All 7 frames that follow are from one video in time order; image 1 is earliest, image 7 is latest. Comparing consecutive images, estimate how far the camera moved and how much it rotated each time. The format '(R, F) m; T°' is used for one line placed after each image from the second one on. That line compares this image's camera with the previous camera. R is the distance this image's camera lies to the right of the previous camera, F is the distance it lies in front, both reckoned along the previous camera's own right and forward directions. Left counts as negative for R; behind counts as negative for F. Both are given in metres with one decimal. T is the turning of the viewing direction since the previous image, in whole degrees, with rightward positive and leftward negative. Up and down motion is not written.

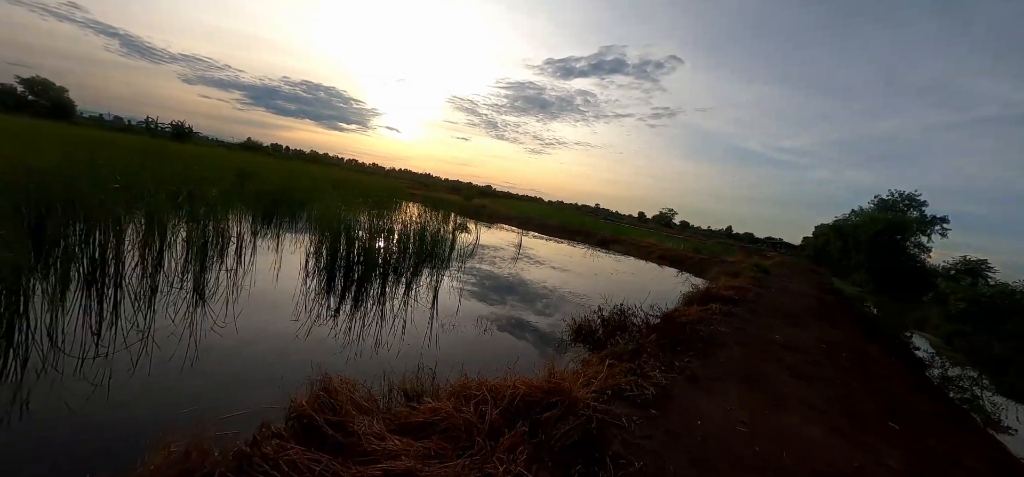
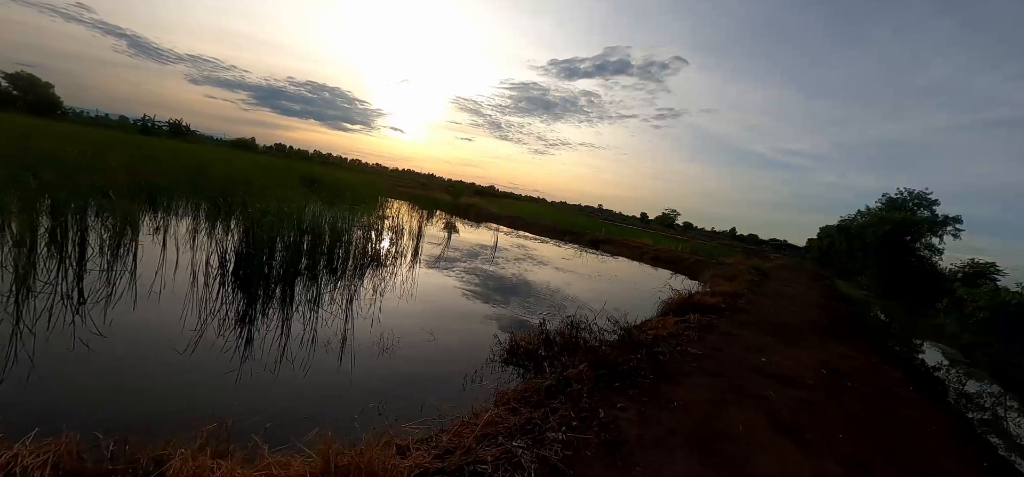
(+0.9, +1.1) m; 0°
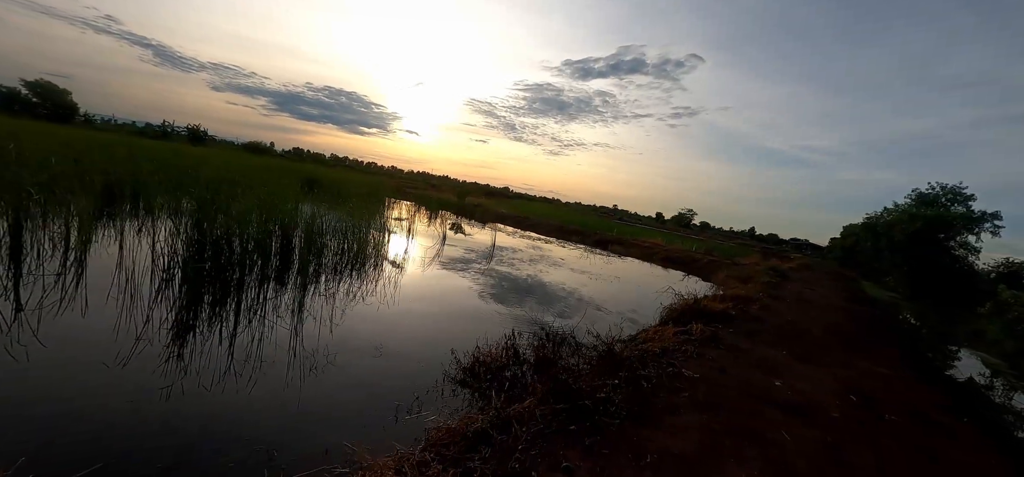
(+0.5, +0.7) m; -2°
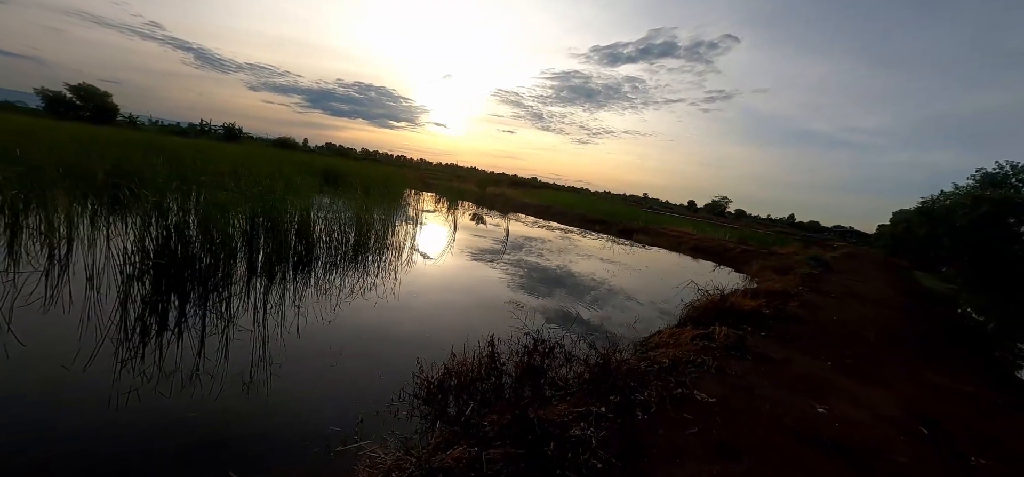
(+0.4, +0.6) m; -4°
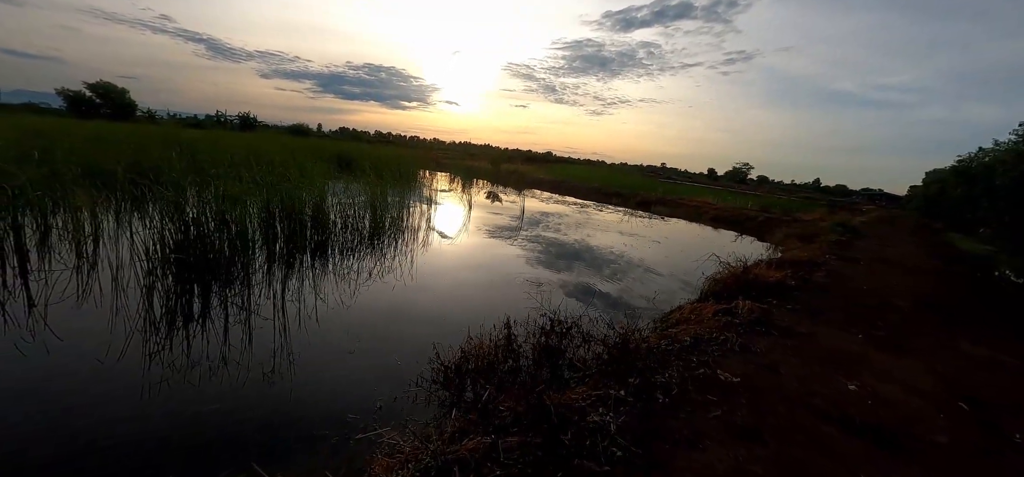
(0.0, +0.1) m; -2°
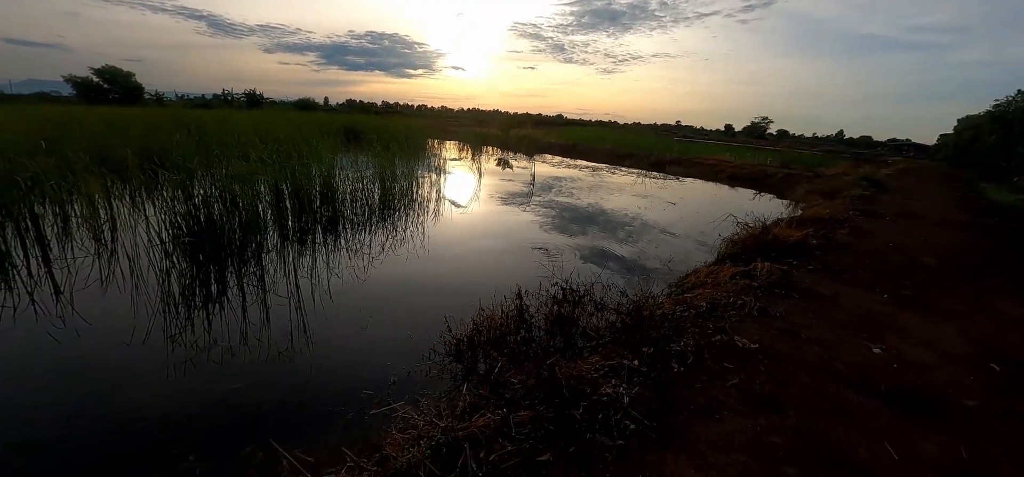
(0.0, +0.1) m; -2°
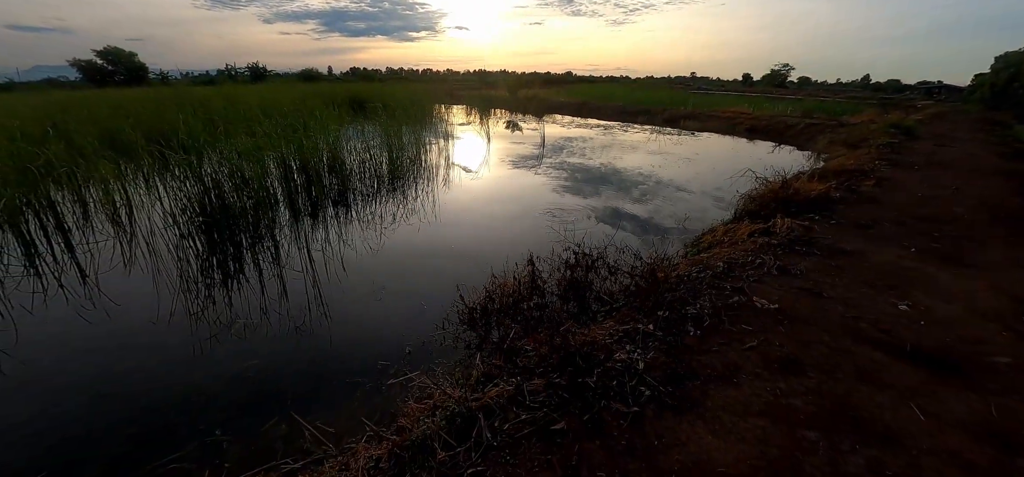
(0.0, +0.1) m; -2°
